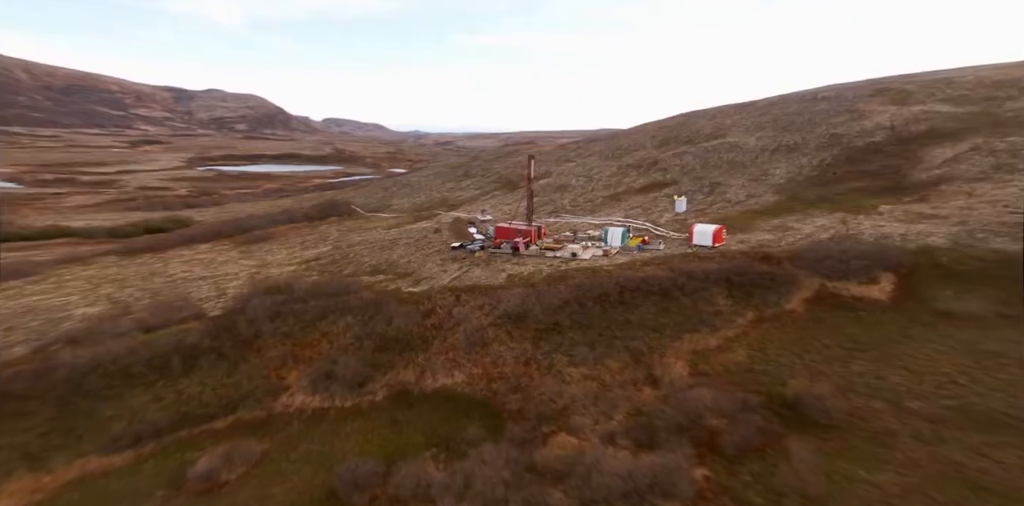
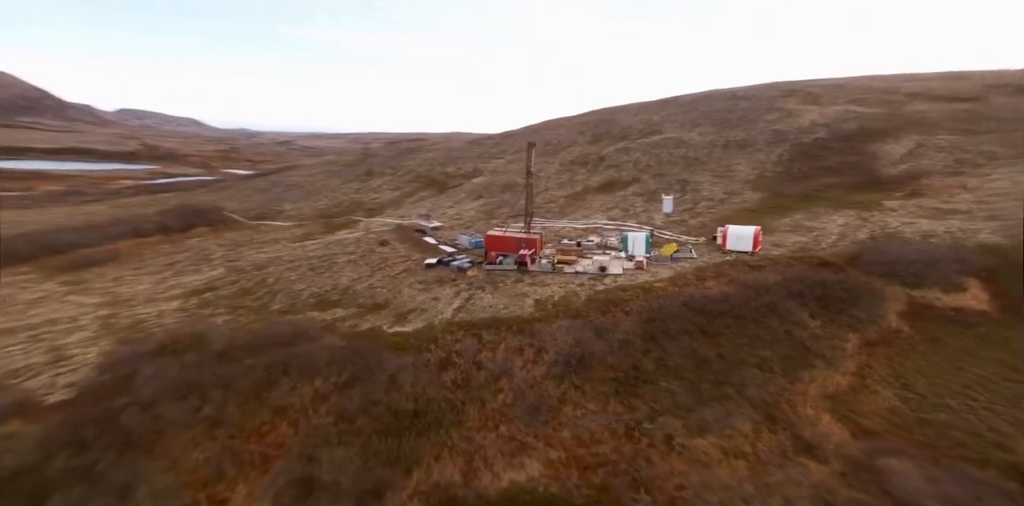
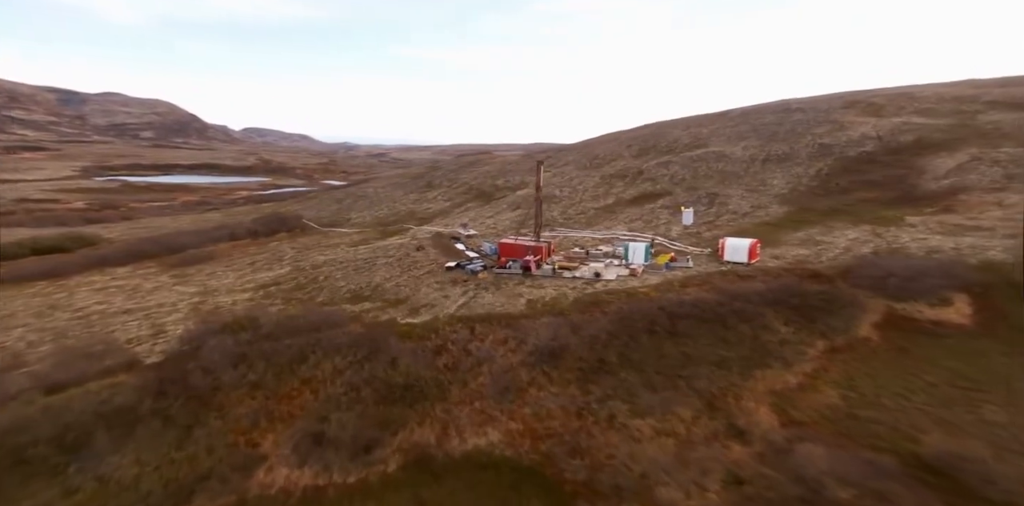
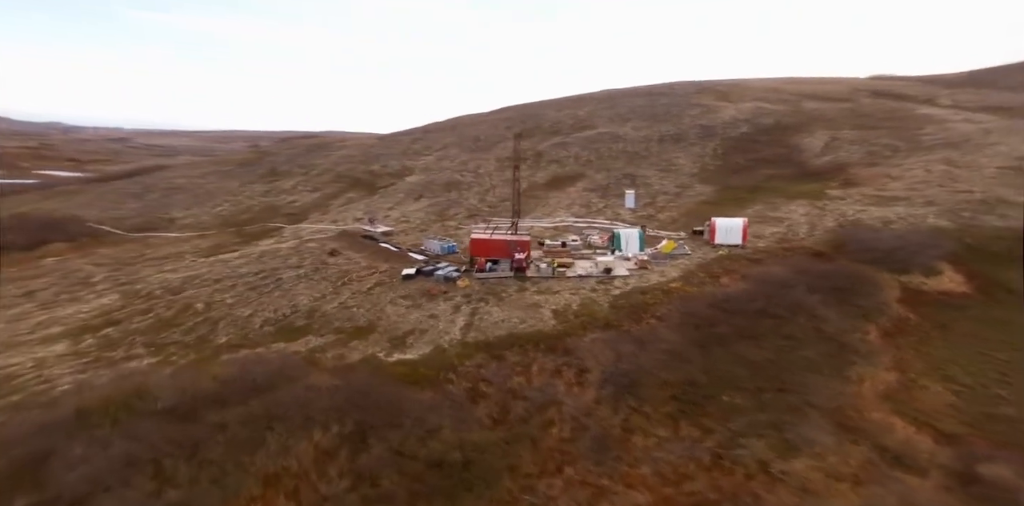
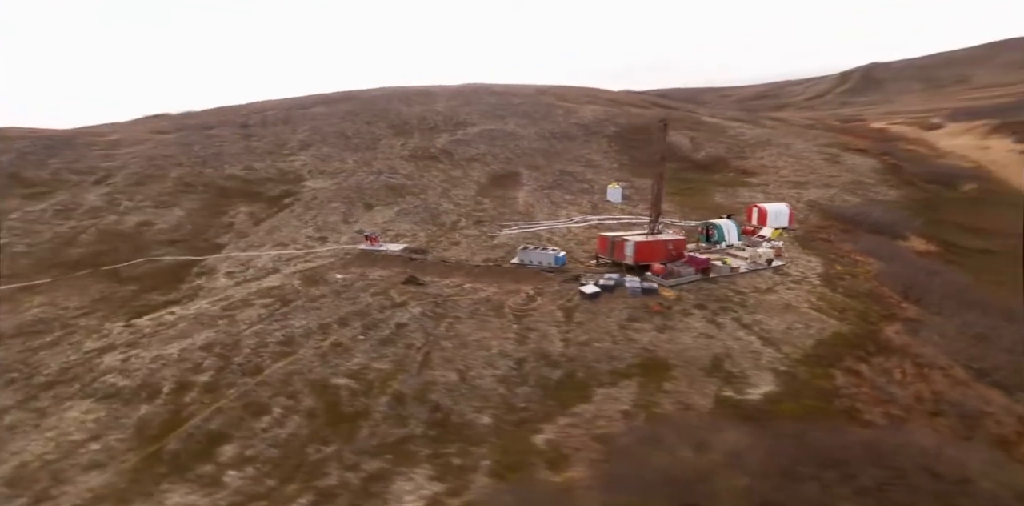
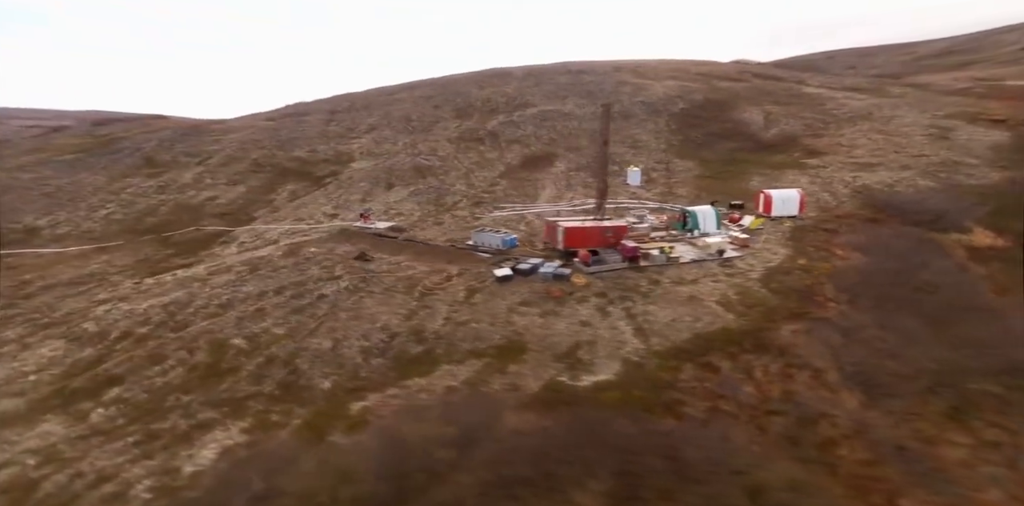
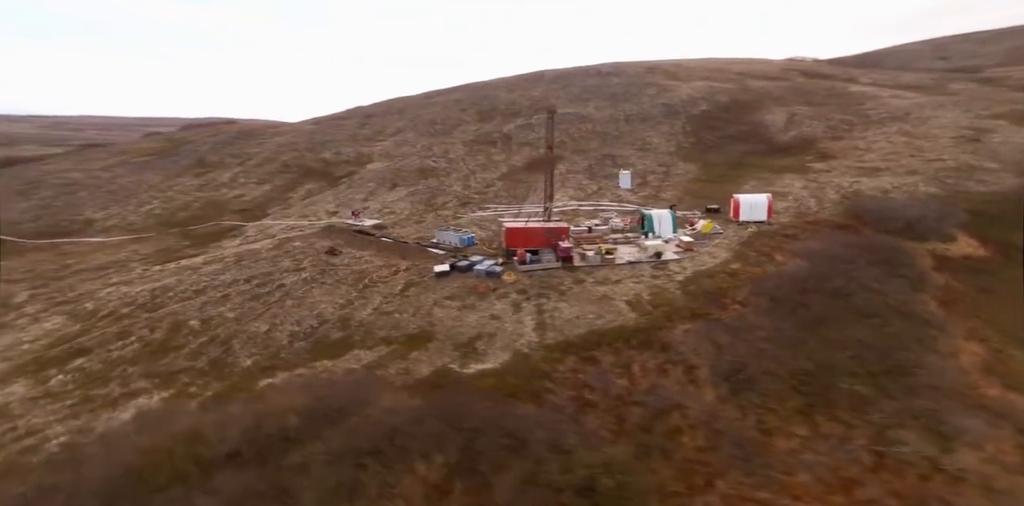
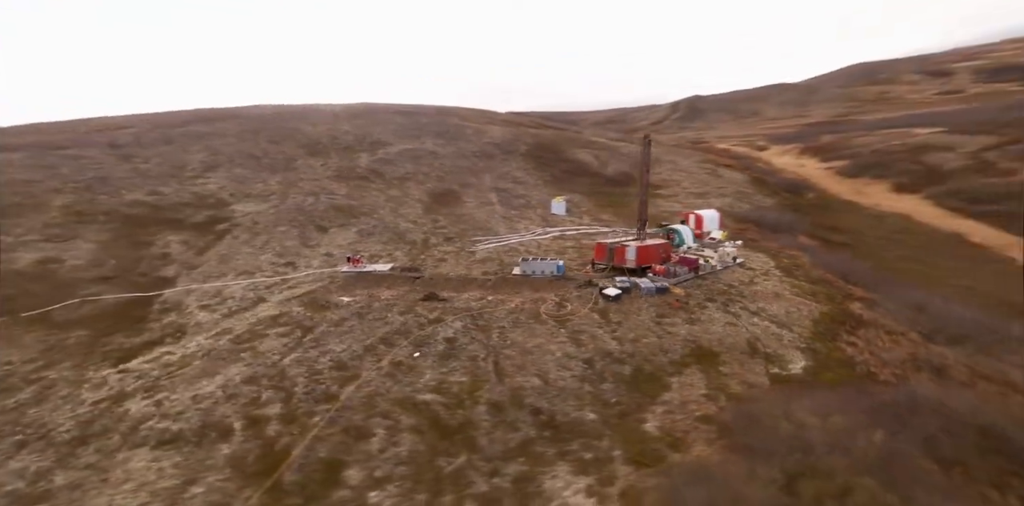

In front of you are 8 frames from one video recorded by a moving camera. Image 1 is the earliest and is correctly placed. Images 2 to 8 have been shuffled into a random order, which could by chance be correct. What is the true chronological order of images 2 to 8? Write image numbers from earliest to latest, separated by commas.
3, 2, 4, 7, 6, 5, 8
